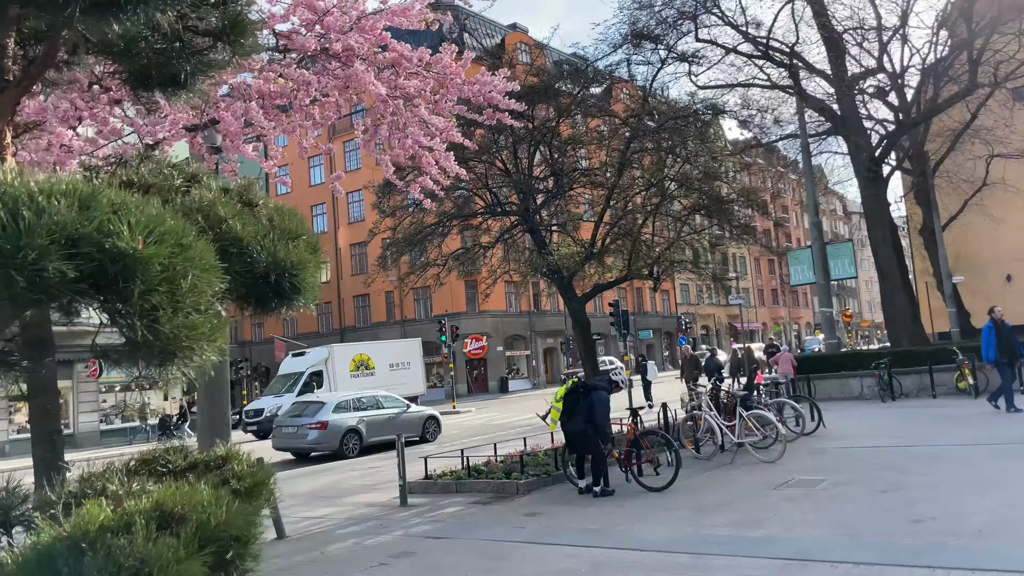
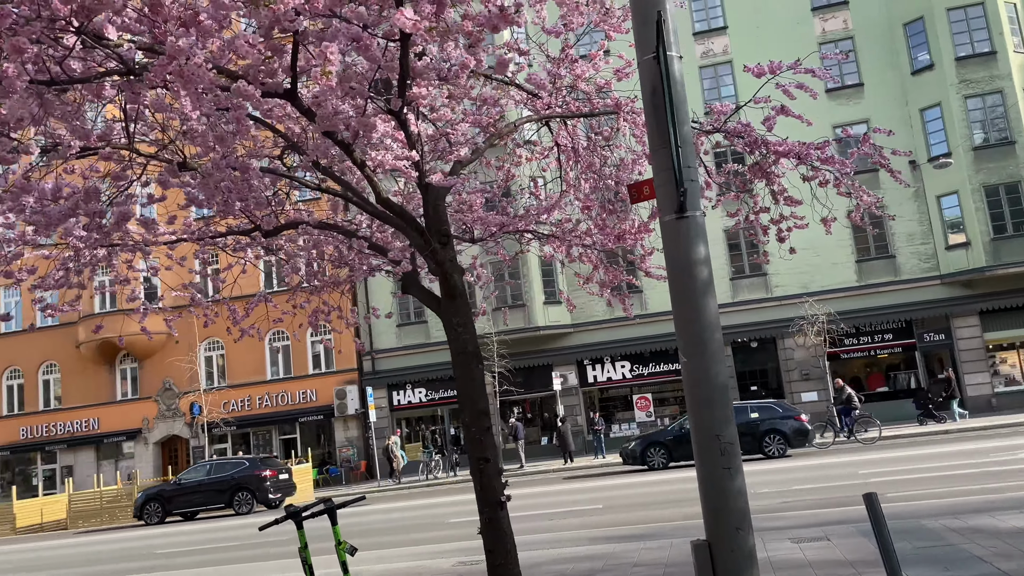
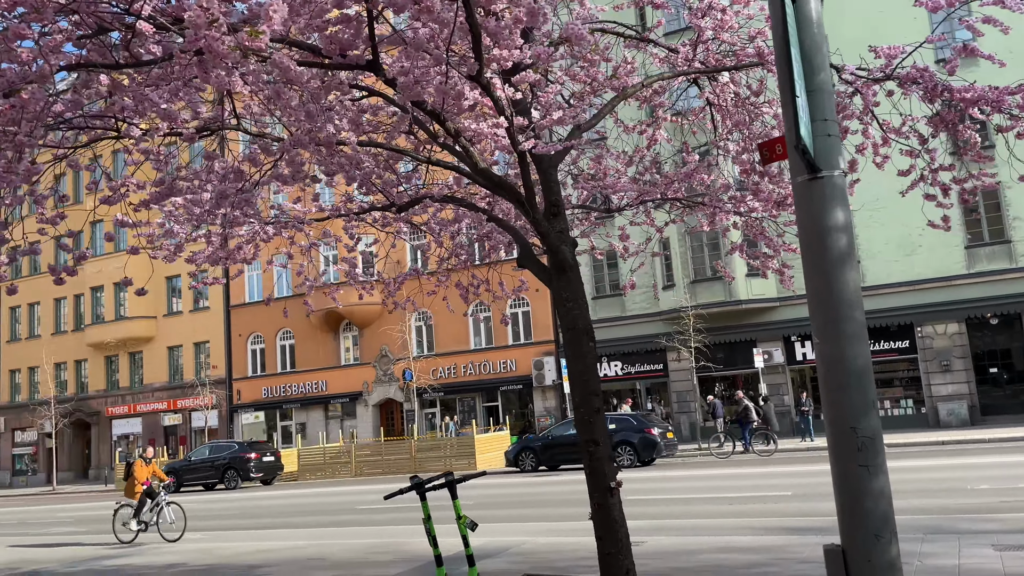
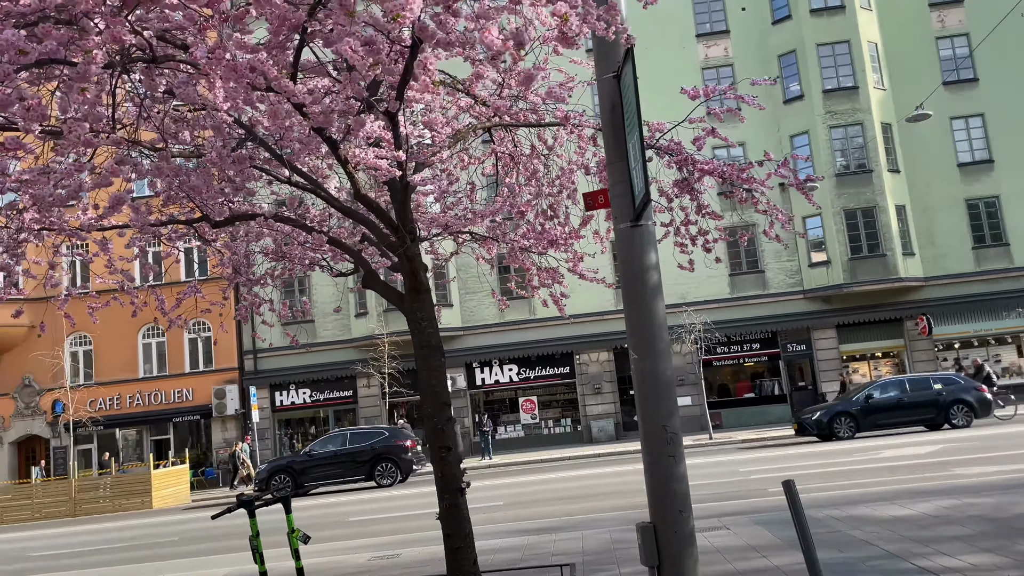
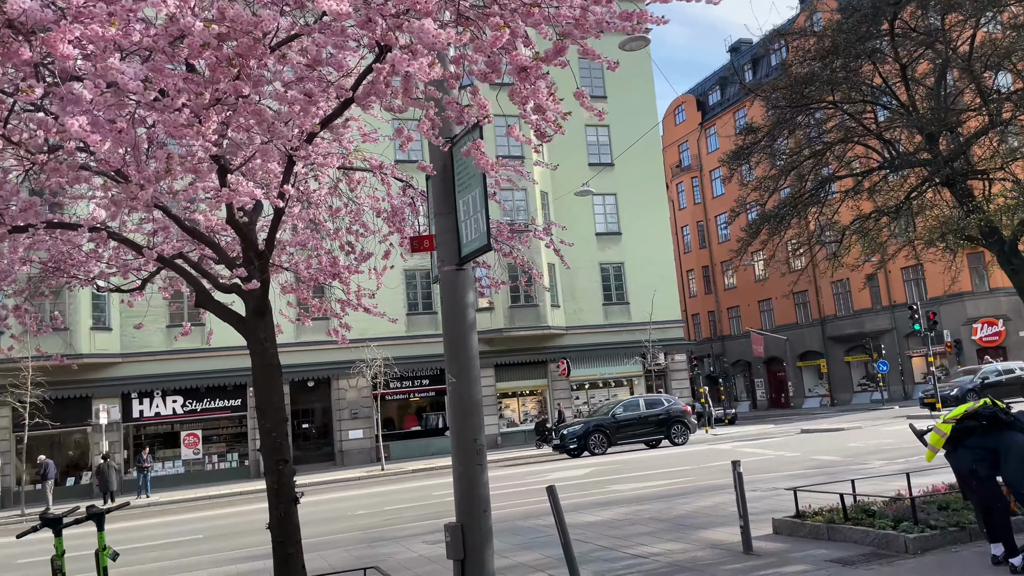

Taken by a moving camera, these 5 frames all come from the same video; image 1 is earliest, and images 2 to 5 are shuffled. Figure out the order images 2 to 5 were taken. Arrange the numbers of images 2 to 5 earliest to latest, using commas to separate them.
5, 4, 2, 3
